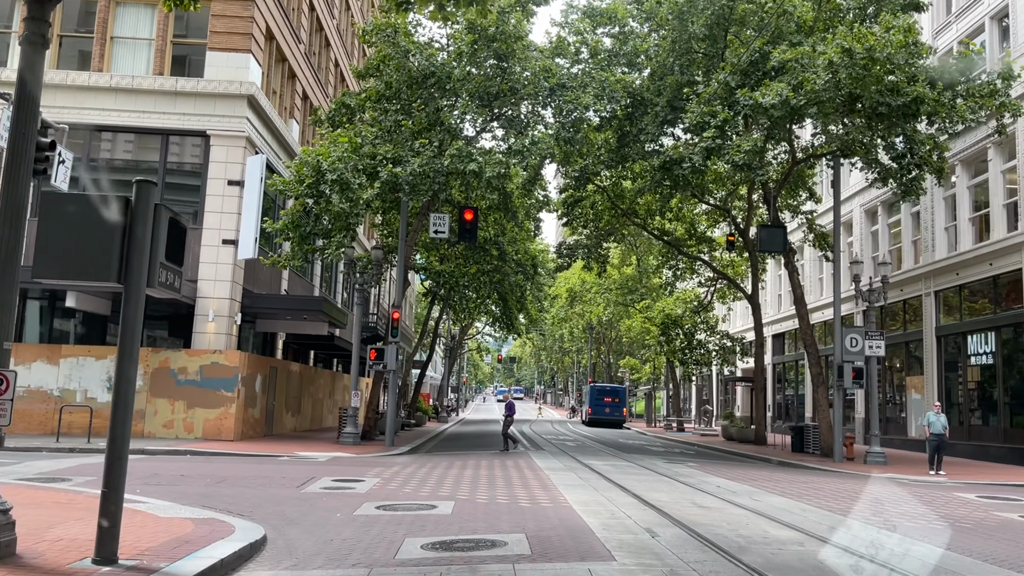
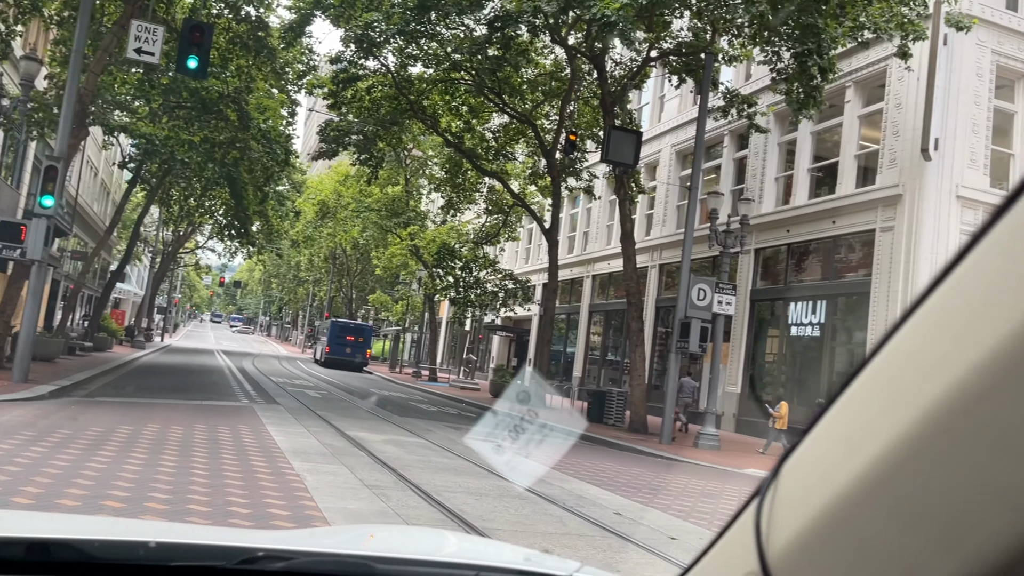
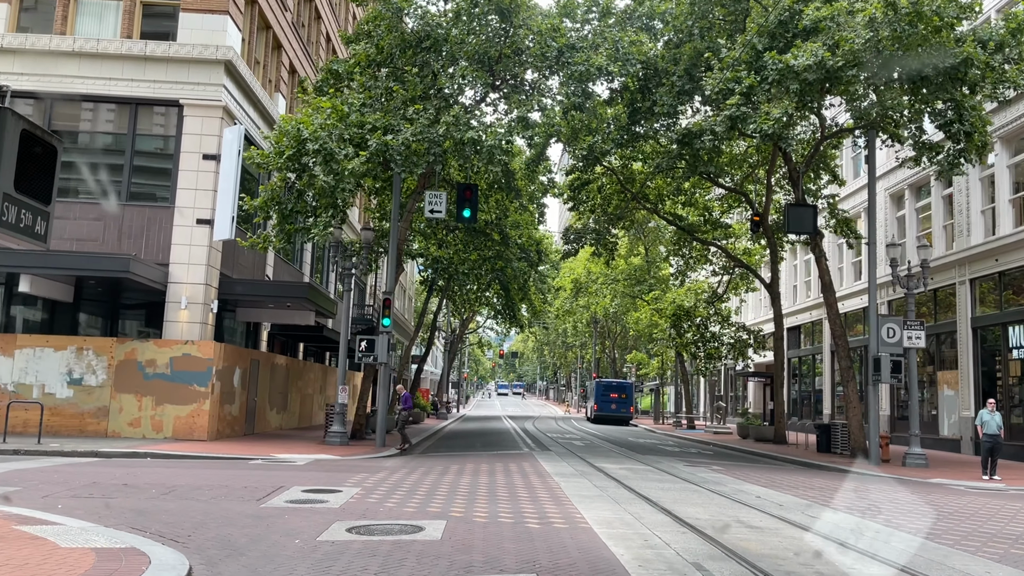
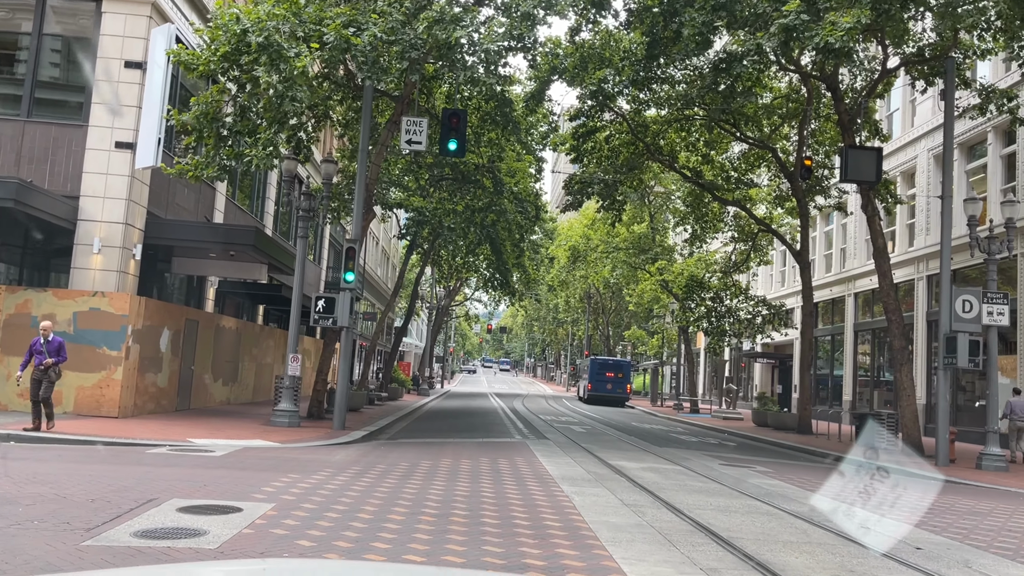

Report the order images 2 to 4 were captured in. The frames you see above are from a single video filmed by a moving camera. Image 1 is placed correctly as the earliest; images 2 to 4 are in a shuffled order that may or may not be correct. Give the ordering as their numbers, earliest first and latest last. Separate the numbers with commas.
3, 4, 2
